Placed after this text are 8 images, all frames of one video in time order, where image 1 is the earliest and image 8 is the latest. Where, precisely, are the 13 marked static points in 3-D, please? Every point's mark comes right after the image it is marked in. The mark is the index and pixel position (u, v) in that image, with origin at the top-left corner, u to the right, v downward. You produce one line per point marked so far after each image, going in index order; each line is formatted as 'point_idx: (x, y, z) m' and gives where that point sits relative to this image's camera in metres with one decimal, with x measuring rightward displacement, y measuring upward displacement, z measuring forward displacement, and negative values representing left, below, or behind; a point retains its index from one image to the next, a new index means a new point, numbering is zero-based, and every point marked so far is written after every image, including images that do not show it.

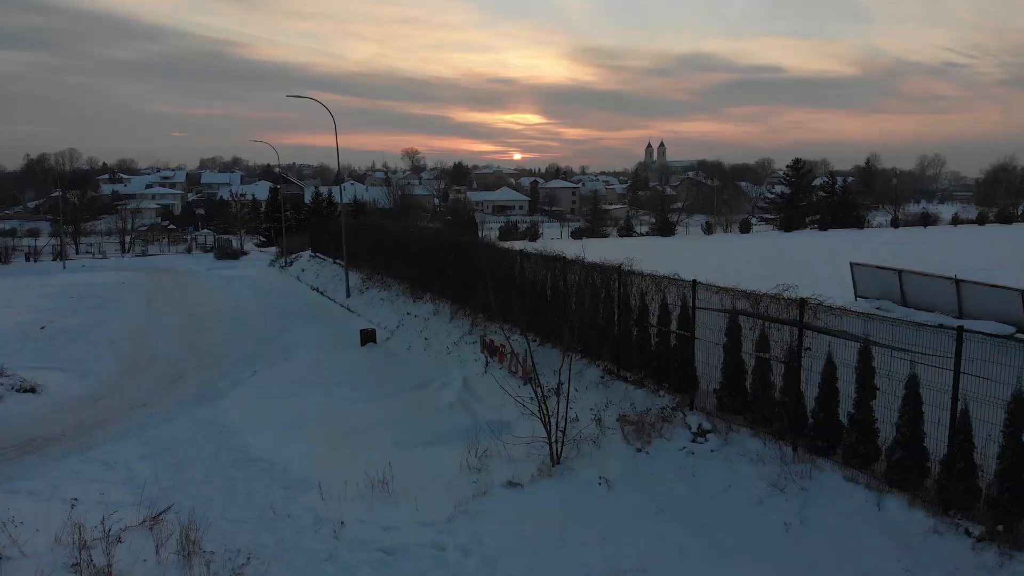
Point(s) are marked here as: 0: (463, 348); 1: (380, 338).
0: (-1.3, -0.9, +14.5) m
1: (-3.4, -0.9, +17.0) m
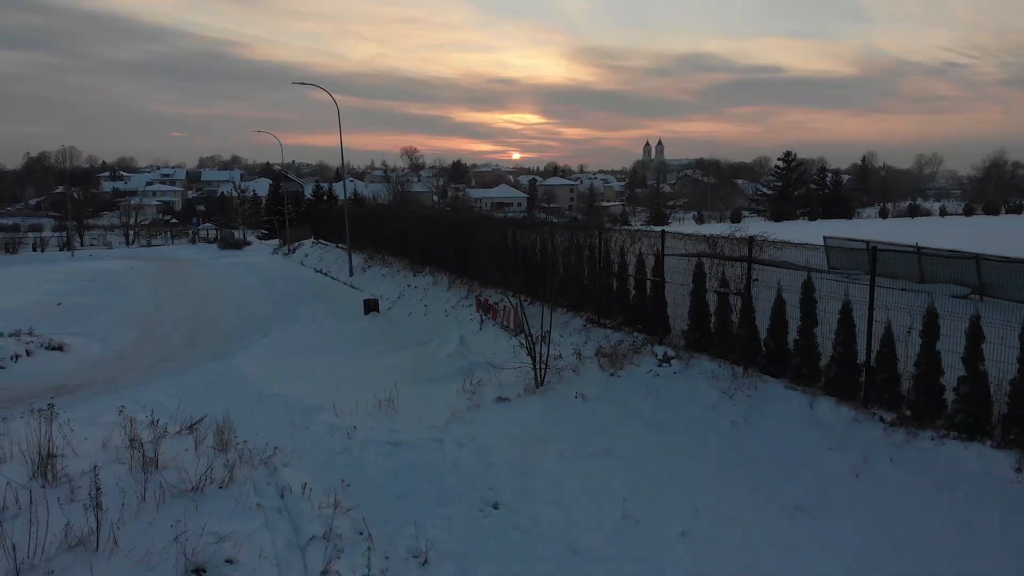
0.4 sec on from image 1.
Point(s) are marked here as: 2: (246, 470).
0: (-0.9, -0.3, +14.2) m
1: (-3.0, -0.4, +16.6) m
2: (-2.3, -1.6, +6.4) m
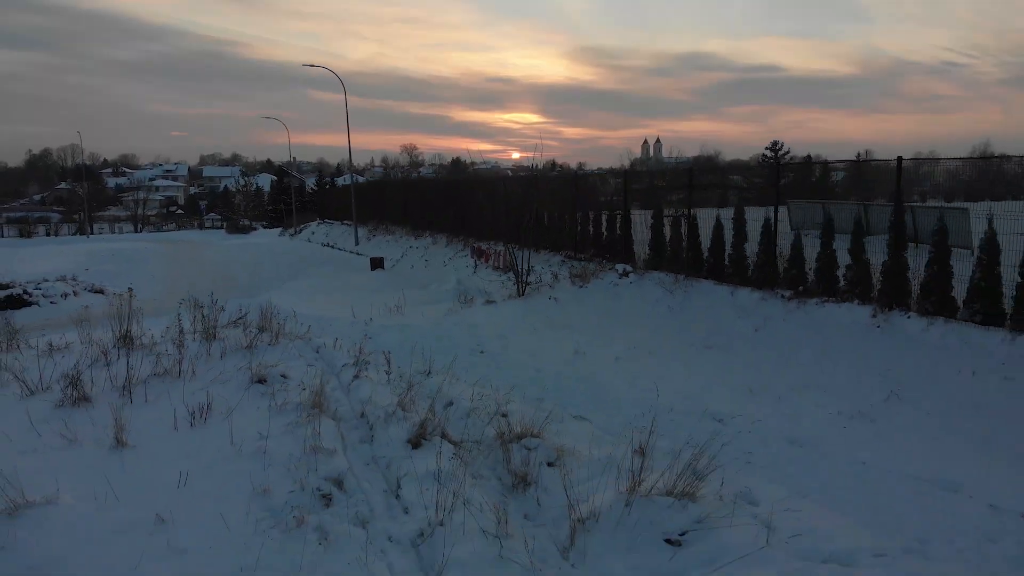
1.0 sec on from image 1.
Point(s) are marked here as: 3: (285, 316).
0: (-1.1, +0.7, +15.9) m
1: (-3.2, +0.7, +18.3) m
2: (-2.5, -0.6, +8.1) m
3: (-3.1, -0.3, +9.7) m
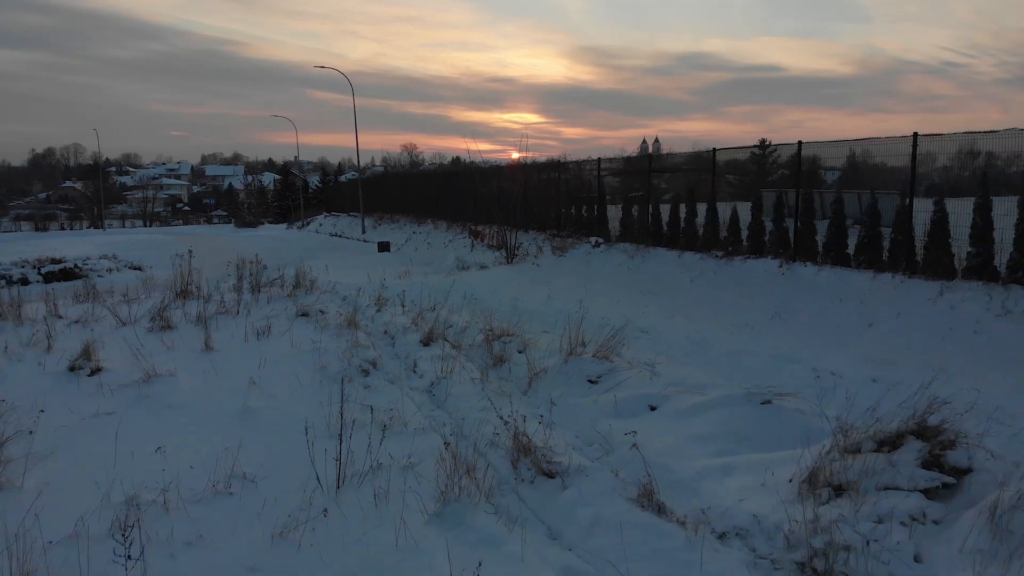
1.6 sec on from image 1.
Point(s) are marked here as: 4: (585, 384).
0: (-1.3, +1.3, +17.8) m
1: (-3.4, +1.2, +20.2) m
2: (-2.7, 0.0, +9.9) m
3: (-3.3, +0.2, +11.6) m
4: (+0.6, -0.7, +5.4) m
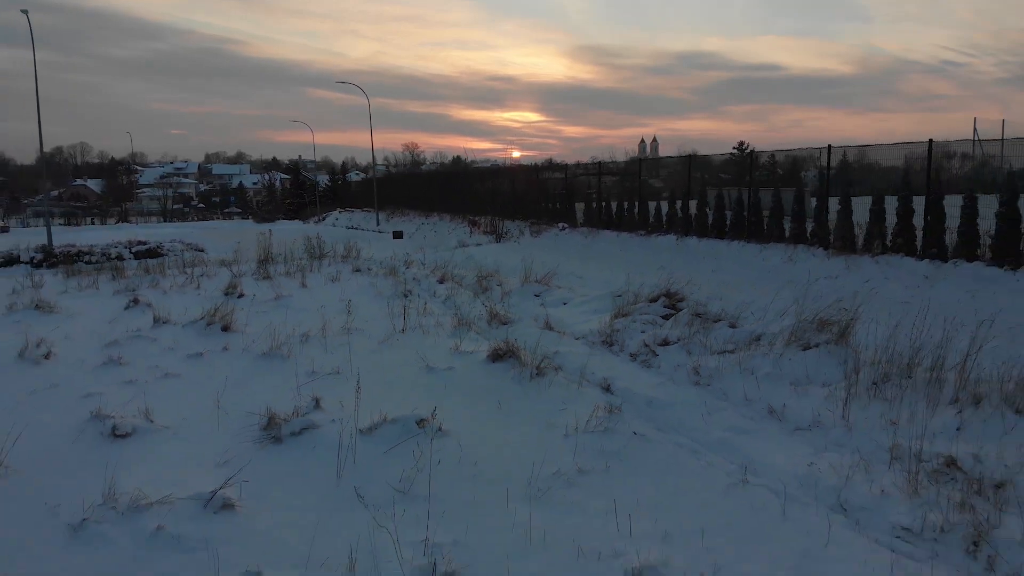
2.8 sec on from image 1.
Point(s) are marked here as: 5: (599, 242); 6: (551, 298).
0: (-1.6, +1.9, +22.0) m
1: (-3.7, +1.9, +24.4) m
2: (-3.0, +0.6, +14.2) m
3: (-3.6, +0.9, +15.8) m
4: (+0.3, -0.1, +9.6) m
5: (+1.8, +1.0, +14.4) m
6: (+0.5, -0.1, +9.3) m
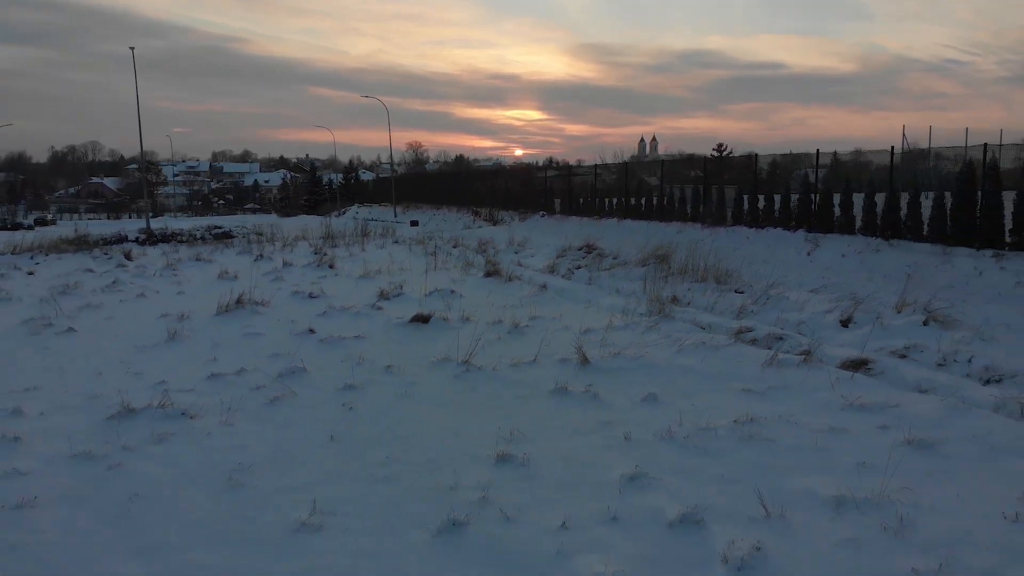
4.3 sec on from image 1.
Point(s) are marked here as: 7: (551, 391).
0: (-1.9, +2.8, +27.9) m
1: (-4.0, +2.8, +30.3) m
2: (-3.3, +1.5, +20.1) m
3: (-3.9, +1.8, +21.8) m
4: (0.0, +0.8, +15.5) m
5: (+1.5, +1.9, +20.3) m
6: (+0.2, +0.8, +15.2) m
7: (+0.3, -0.9, +6.2) m
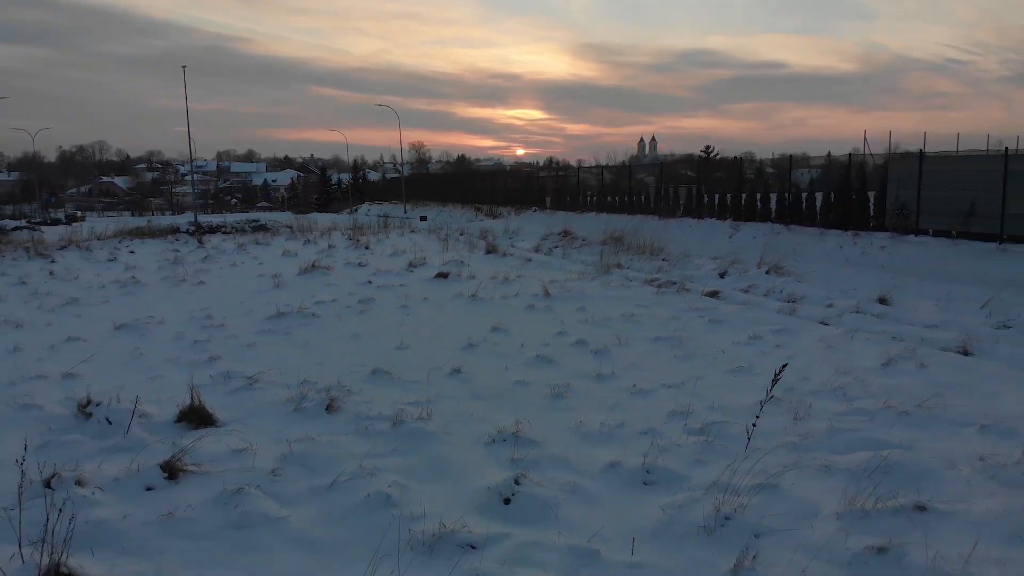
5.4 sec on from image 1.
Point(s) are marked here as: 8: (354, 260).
0: (-2.0, +3.5, +32.2) m
1: (-4.1, +3.5, +34.7) m
2: (-3.4, +2.2, +24.4) m
3: (-4.0, +2.5, +26.1) m
4: (-0.2, +1.4, +19.8) m
5: (+1.4, +2.6, +24.7) m
6: (+0.1, +1.4, +19.5) m
7: (+0.2, -0.3, +10.5) m
8: (-3.7, +0.7, +16.4) m
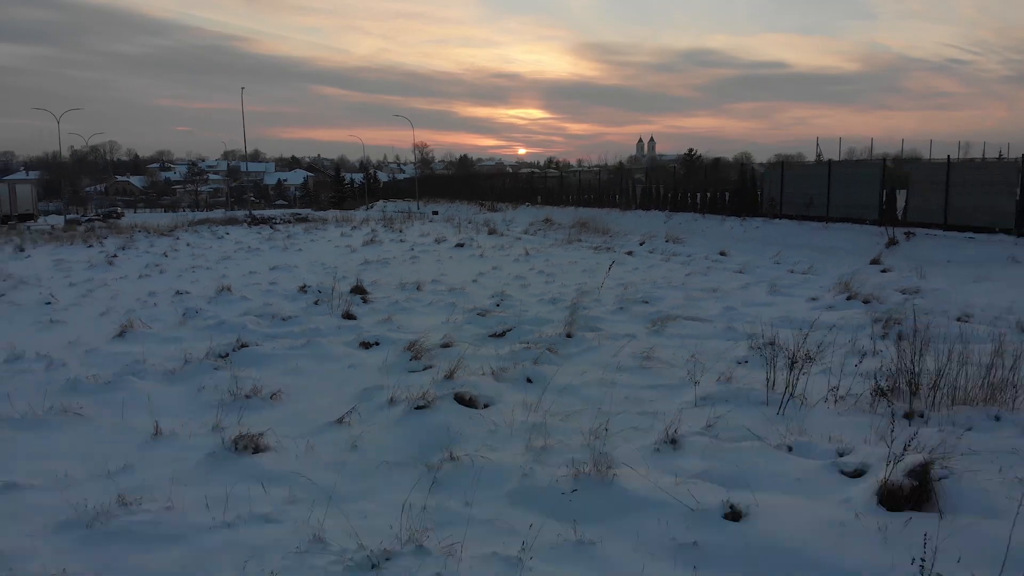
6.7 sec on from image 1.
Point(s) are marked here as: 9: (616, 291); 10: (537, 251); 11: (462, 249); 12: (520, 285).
0: (-2.2, +4.6, +39.3) m
1: (-4.3, +4.5, +41.7) m
2: (-3.6, +3.2, +31.5) m
3: (-4.2, +3.5, +33.1) m
4: (-0.4, +2.5, +26.9) m
5: (+1.2, +3.6, +31.7) m
6: (-0.1, +2.5, +26.6) m
7: (0.0, +0.7, +17.6) m
8: (-3.9, +1.7, +23.5) m
9: (+1.8, 0.0, +12.2) m
10: (+0.7, +1.1, +19.0) m
11: (-1.4, +1.2, +20.0) m
12: (+0.2, +0.1, +13.4) m
